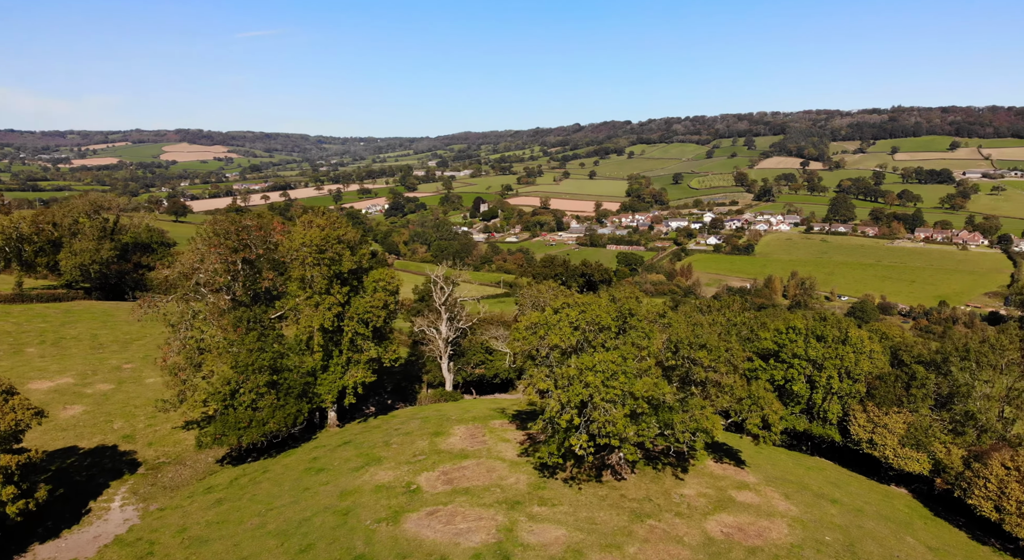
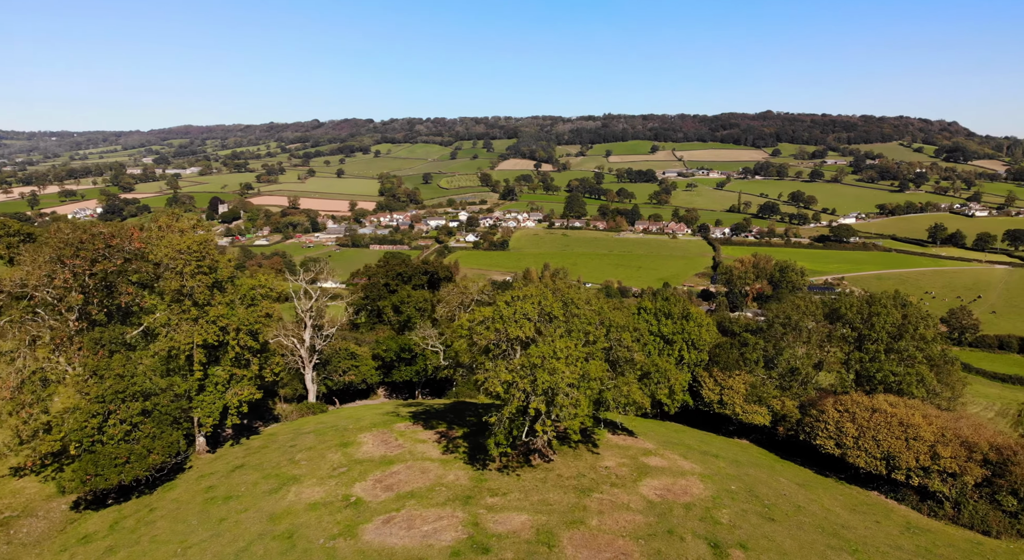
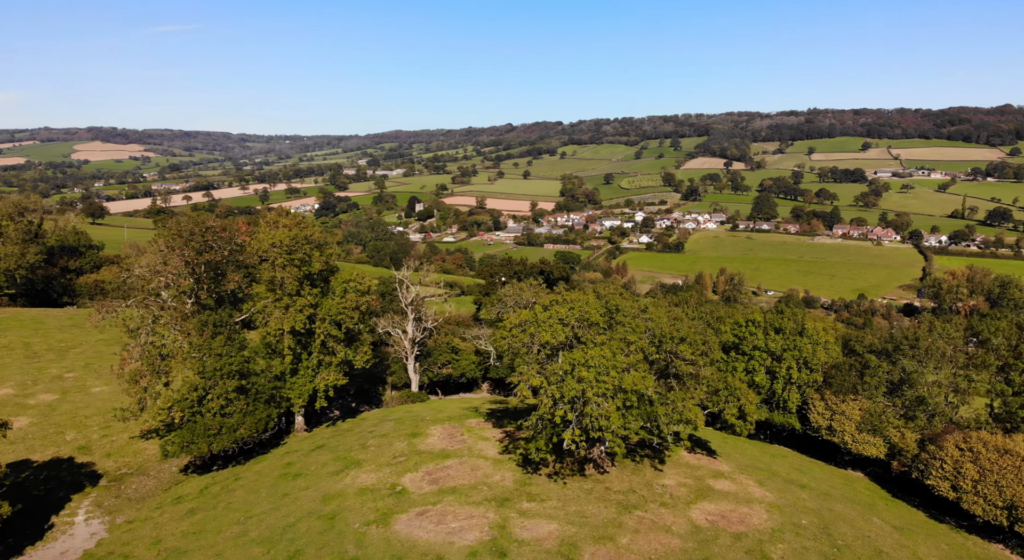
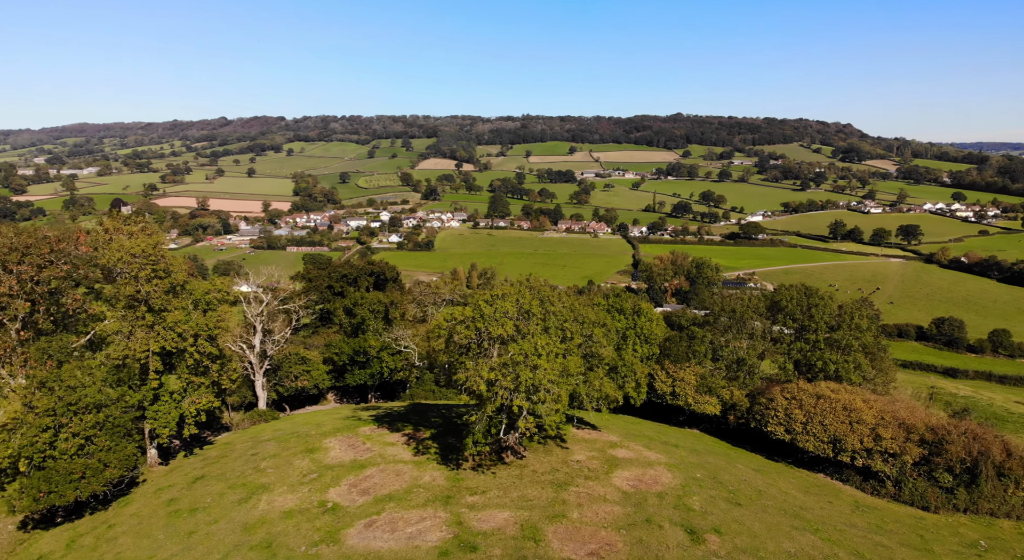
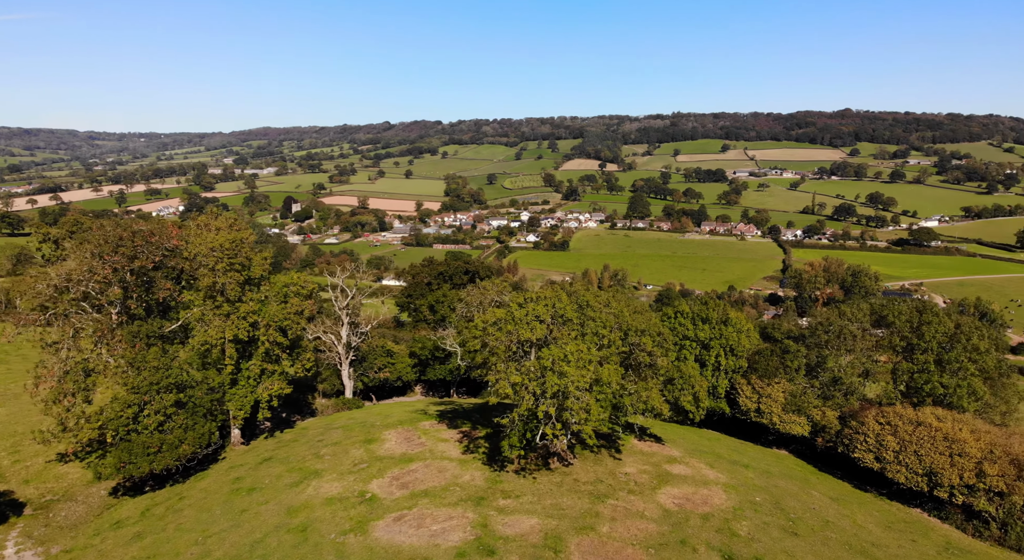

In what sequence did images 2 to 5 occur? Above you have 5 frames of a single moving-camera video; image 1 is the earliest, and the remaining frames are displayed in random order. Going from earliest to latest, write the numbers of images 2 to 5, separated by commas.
3, 5, 2, 4
